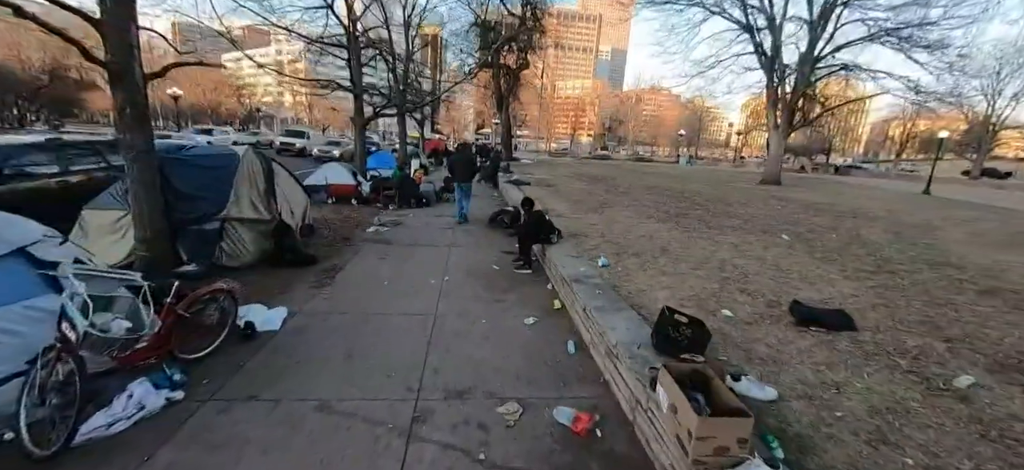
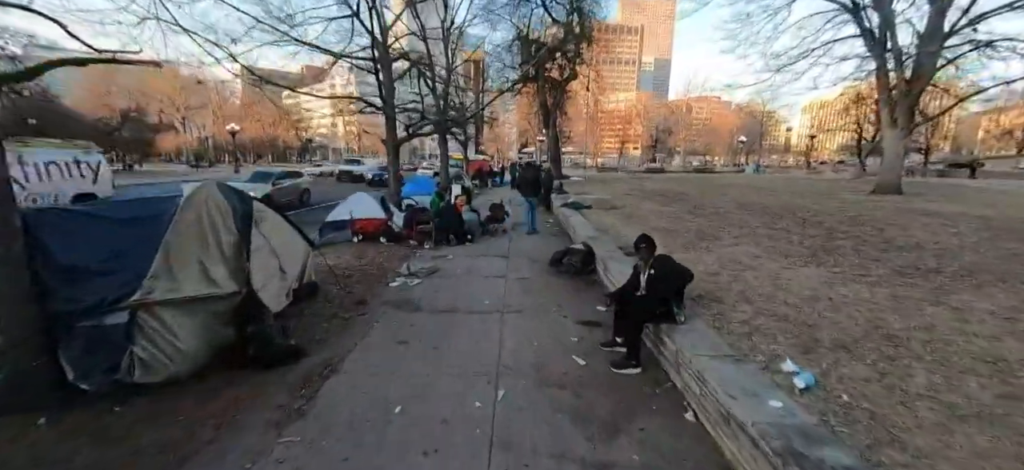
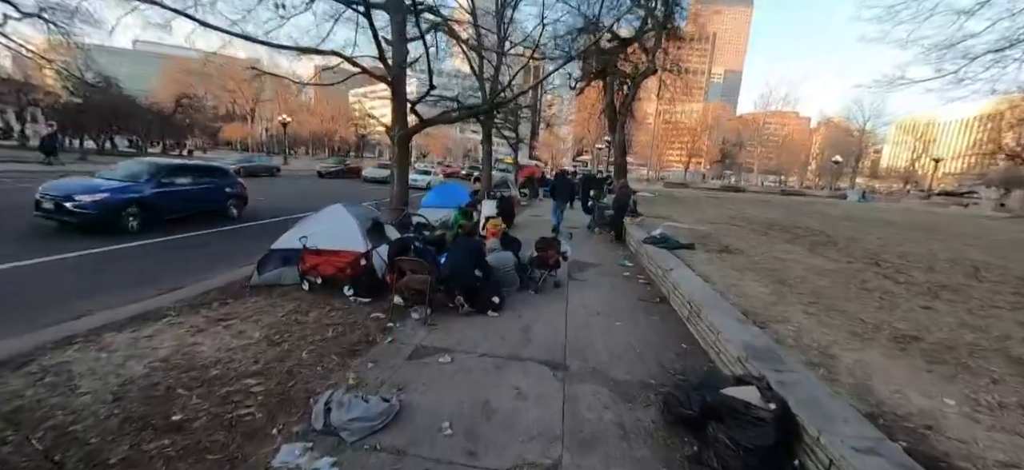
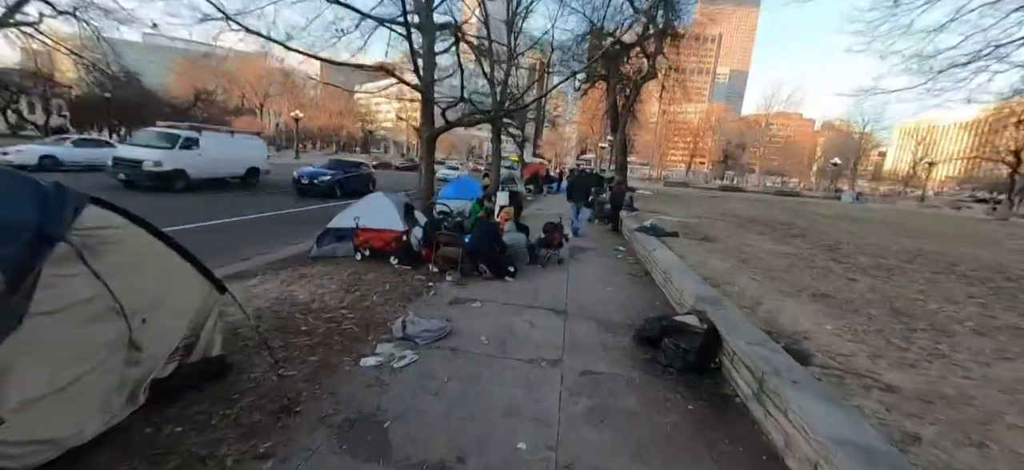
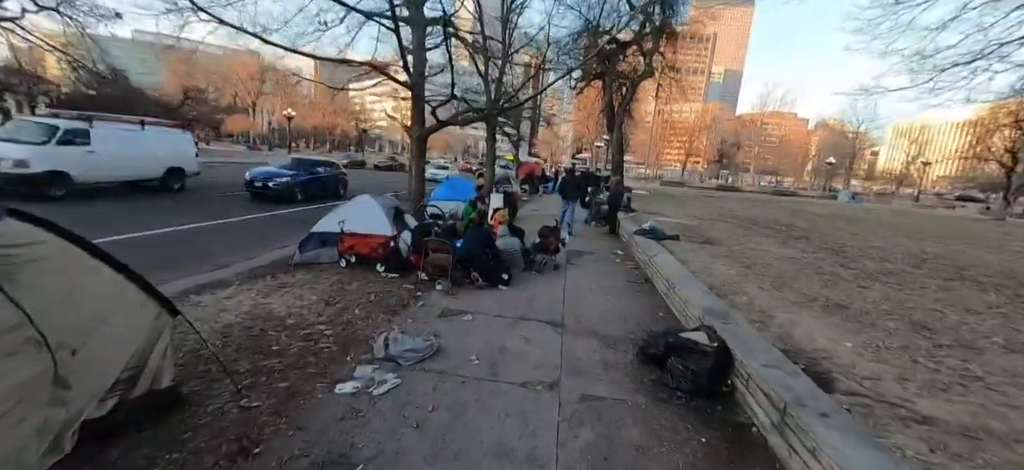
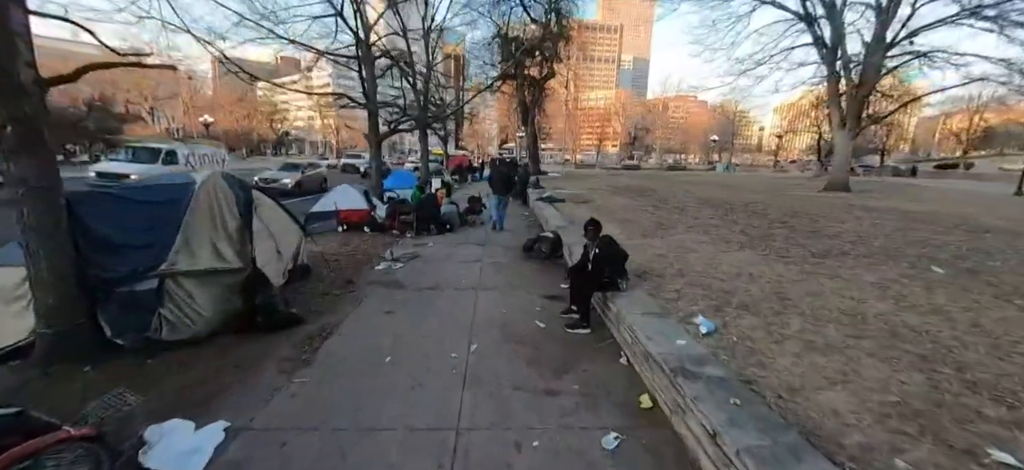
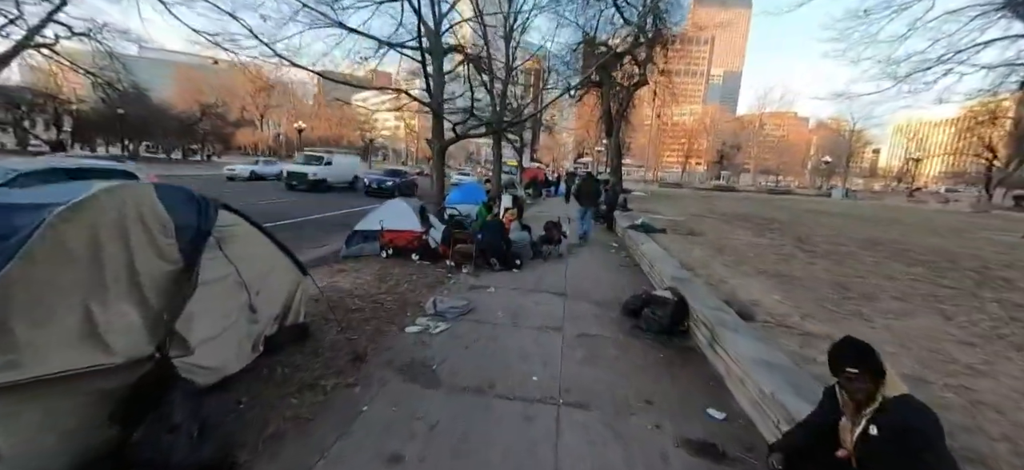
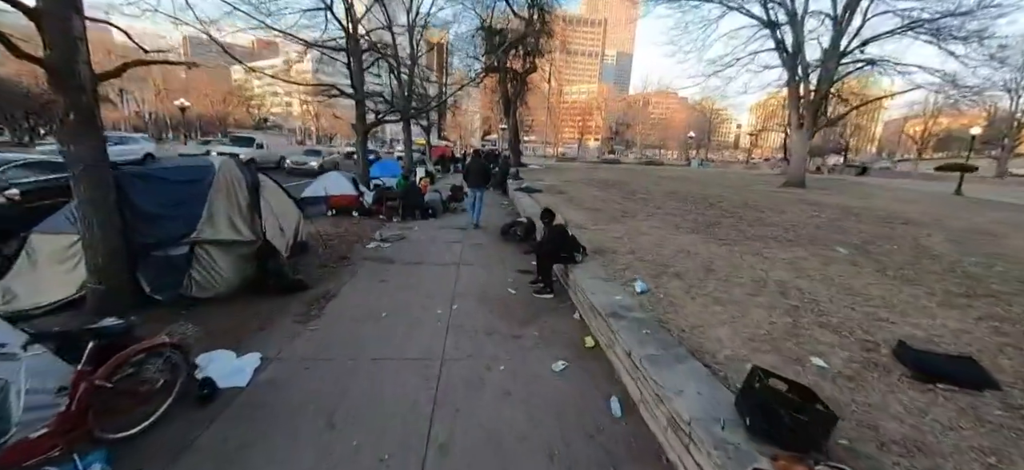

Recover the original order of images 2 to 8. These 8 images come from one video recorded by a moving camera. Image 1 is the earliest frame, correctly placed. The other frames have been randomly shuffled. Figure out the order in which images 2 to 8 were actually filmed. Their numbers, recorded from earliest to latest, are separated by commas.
8, 6, 2, 7, 4, 5, 3
